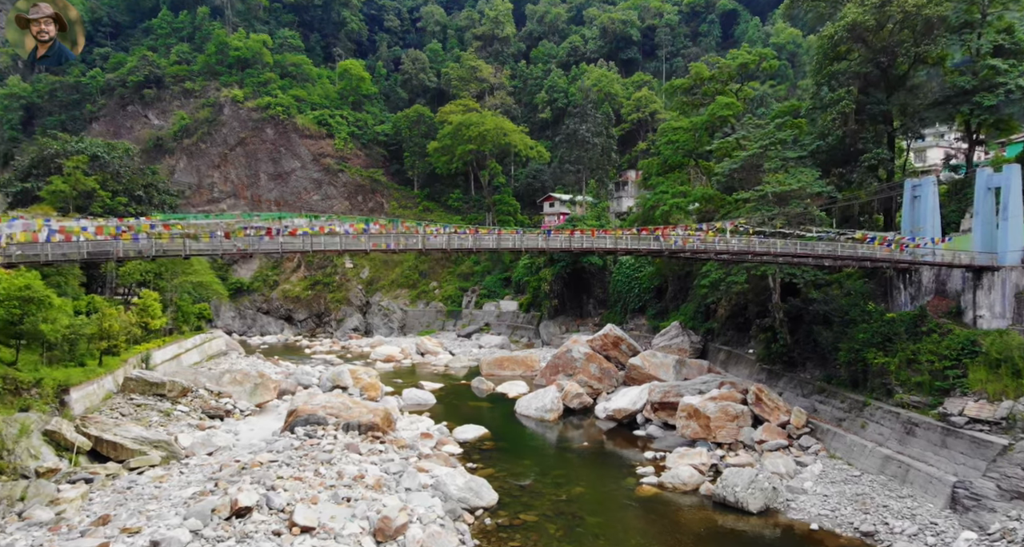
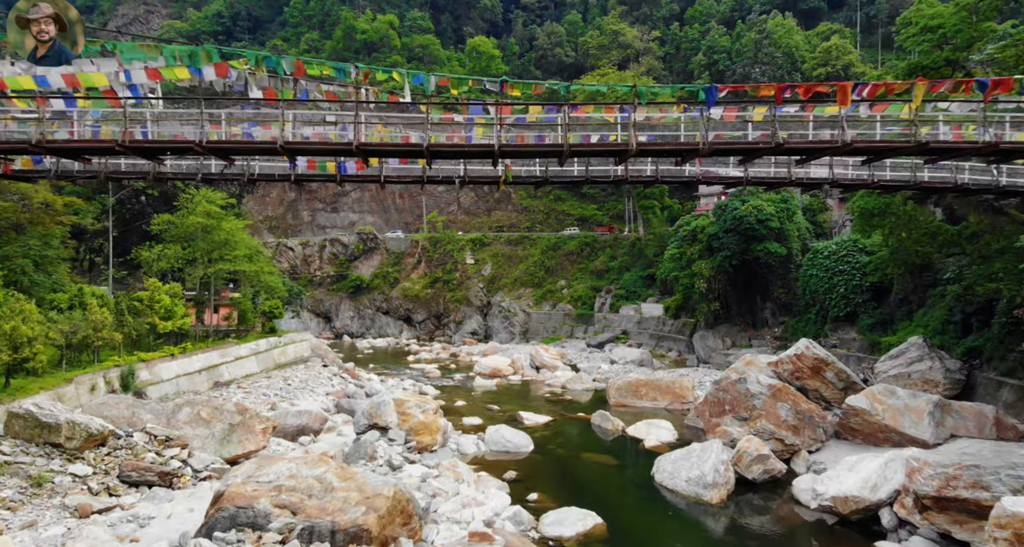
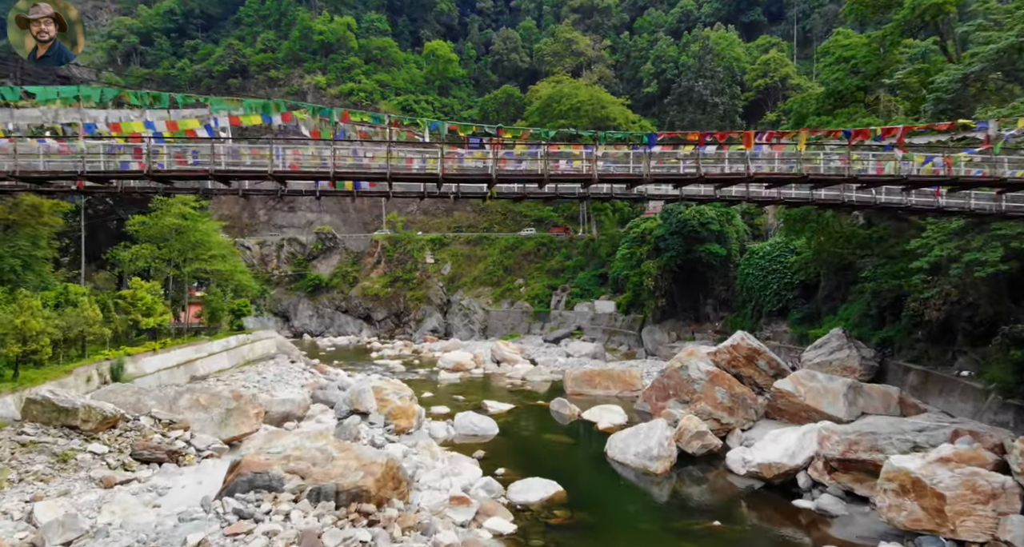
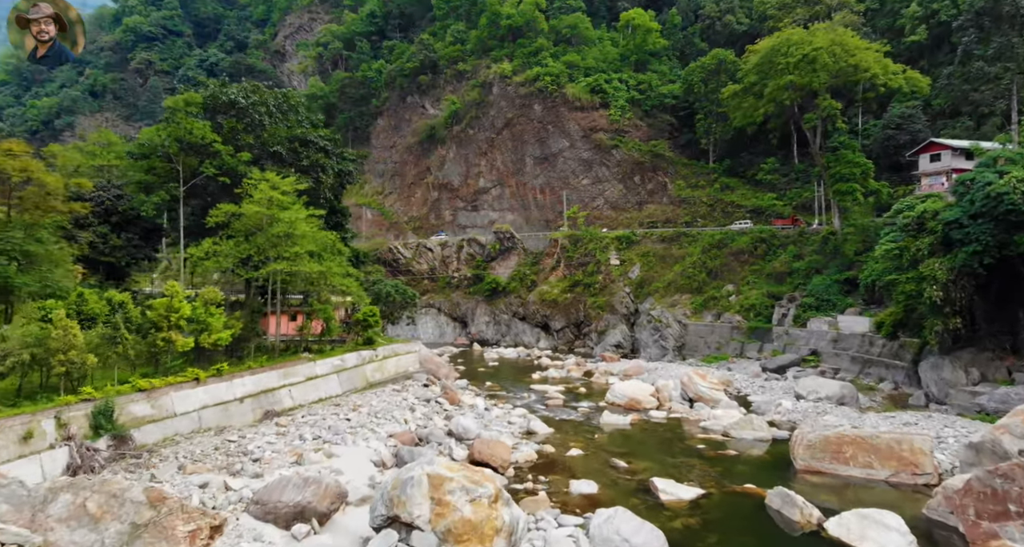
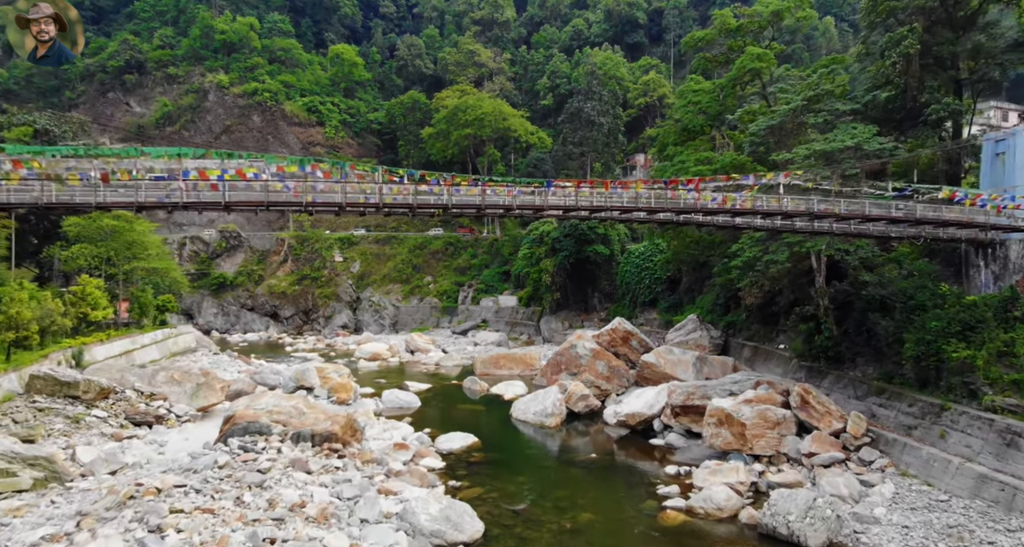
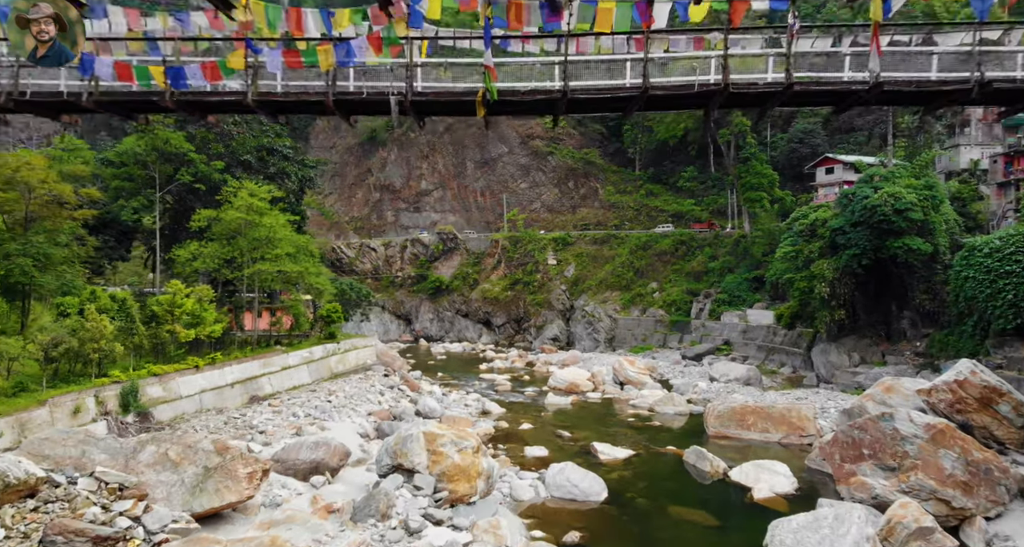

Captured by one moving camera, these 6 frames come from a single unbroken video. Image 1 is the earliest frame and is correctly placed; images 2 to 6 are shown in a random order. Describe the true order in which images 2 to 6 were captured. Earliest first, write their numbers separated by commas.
5, 3, 2, 6, 4
